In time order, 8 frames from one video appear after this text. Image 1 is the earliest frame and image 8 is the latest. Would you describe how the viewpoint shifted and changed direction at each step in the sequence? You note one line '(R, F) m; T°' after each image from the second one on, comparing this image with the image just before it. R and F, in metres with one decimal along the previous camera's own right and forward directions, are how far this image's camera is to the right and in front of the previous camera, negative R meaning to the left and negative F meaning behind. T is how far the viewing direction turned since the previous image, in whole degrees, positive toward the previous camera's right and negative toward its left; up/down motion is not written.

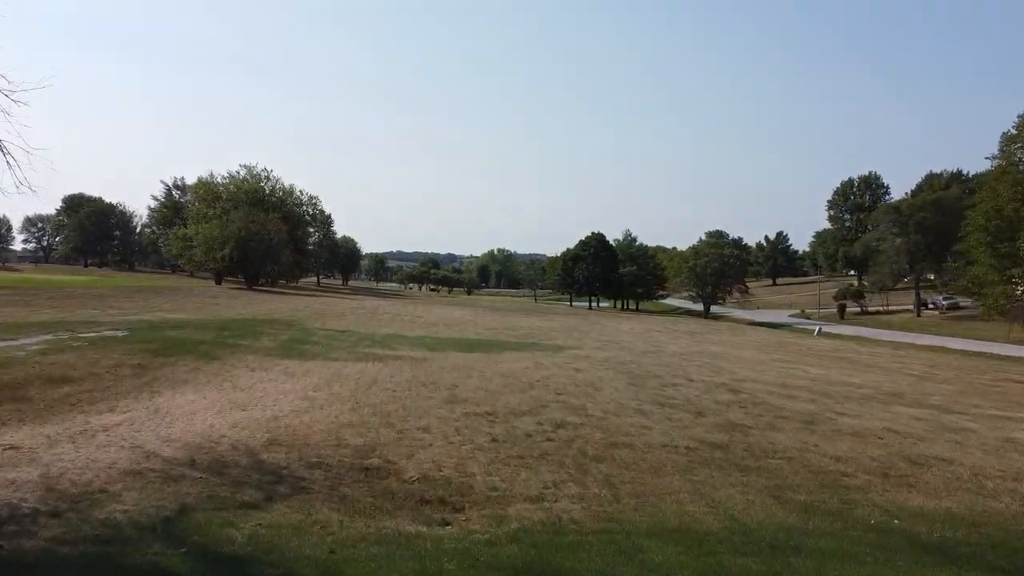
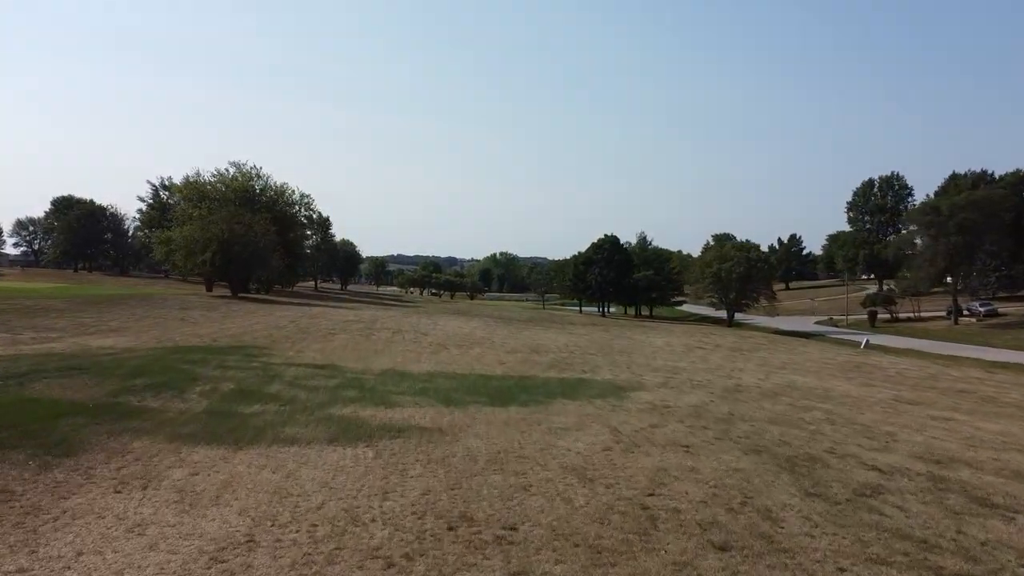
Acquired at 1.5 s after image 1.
(-0.7, +4.8) m; 0°
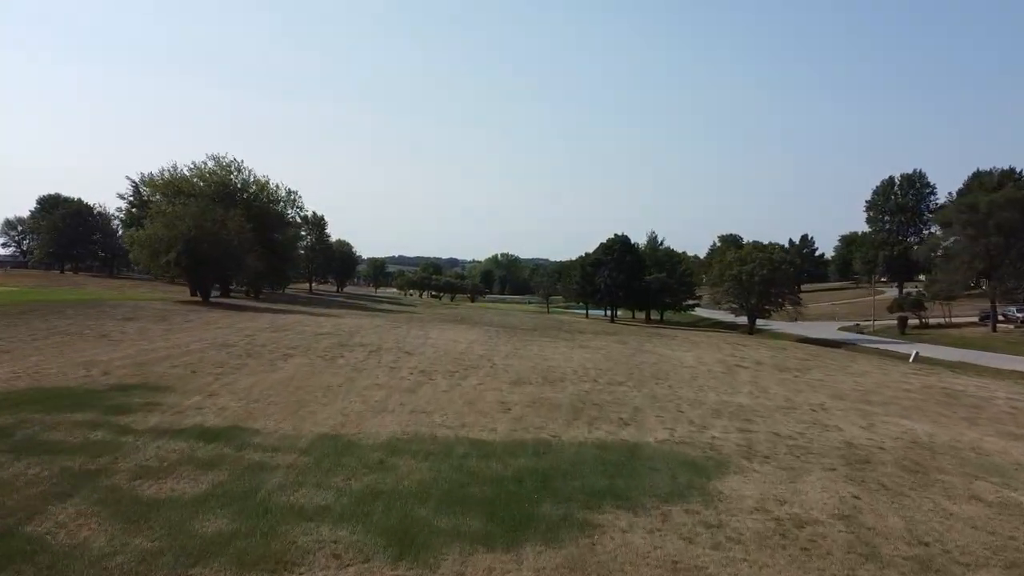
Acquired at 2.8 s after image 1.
(-0.1, +5.0) m; 0°
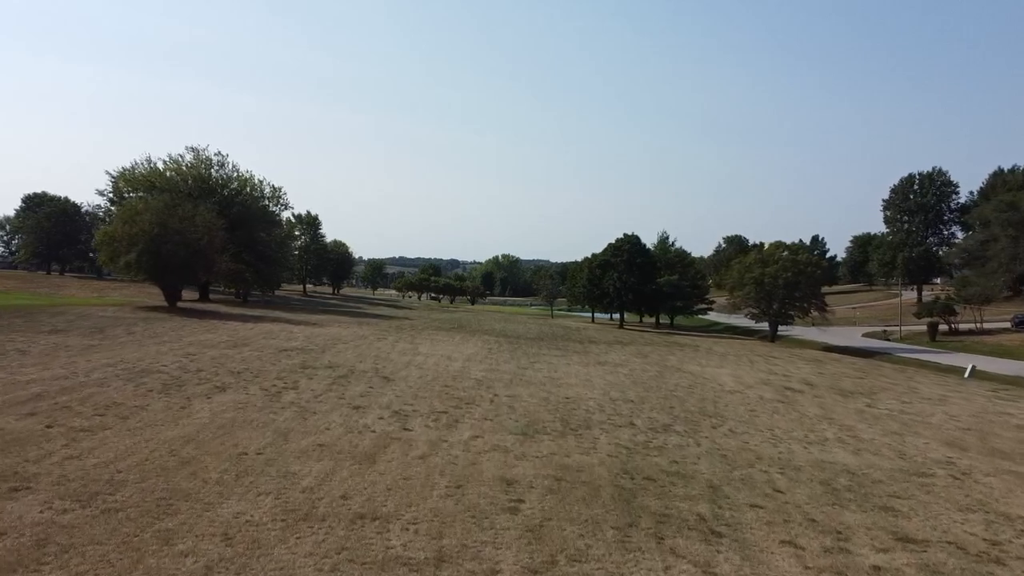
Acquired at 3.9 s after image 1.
(-0.1, +4.5) m; 0°
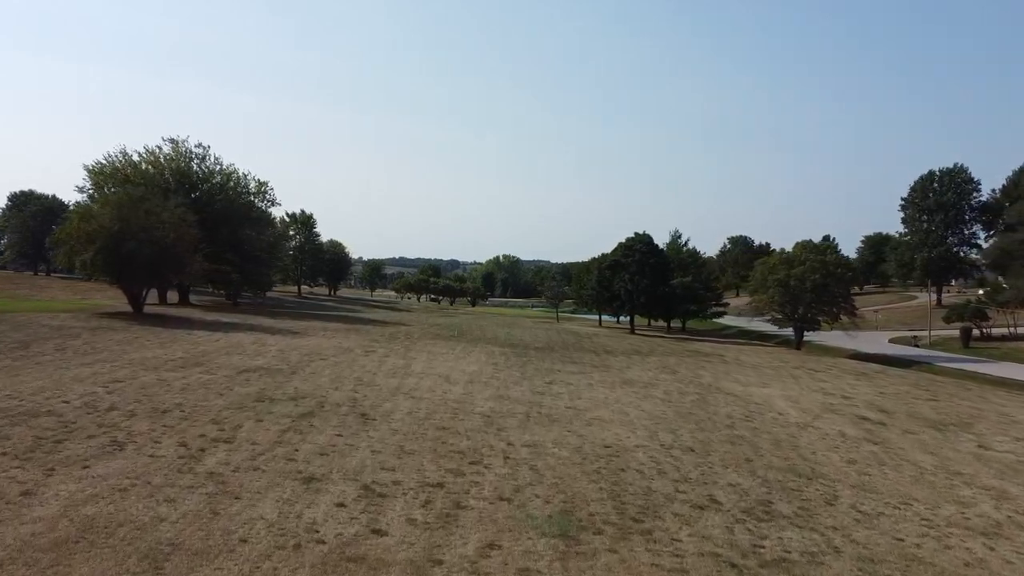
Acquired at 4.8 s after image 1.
(-0.3, +4.1) m; 0°
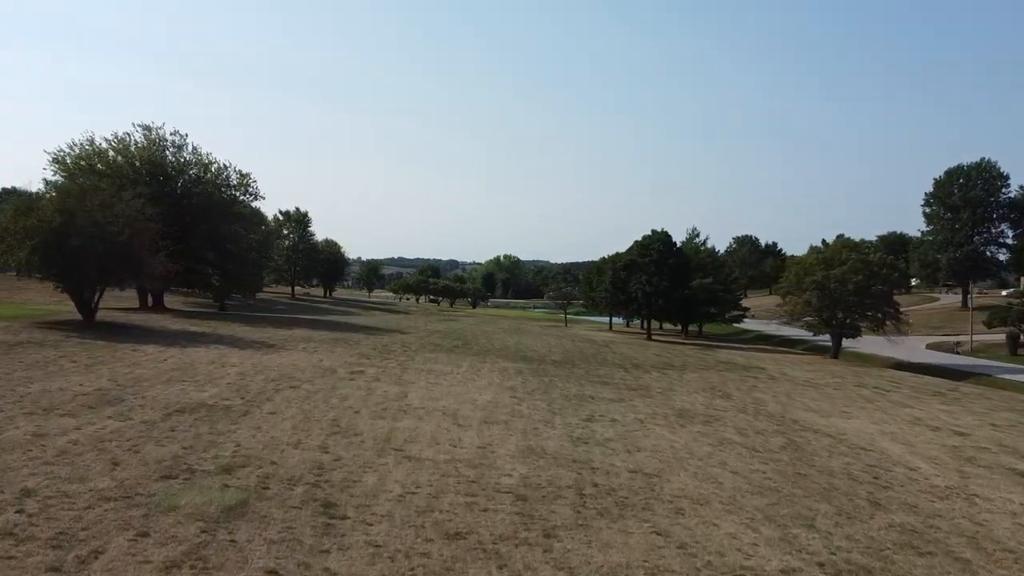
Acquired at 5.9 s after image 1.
(-0.6, +4.9) m; 0°
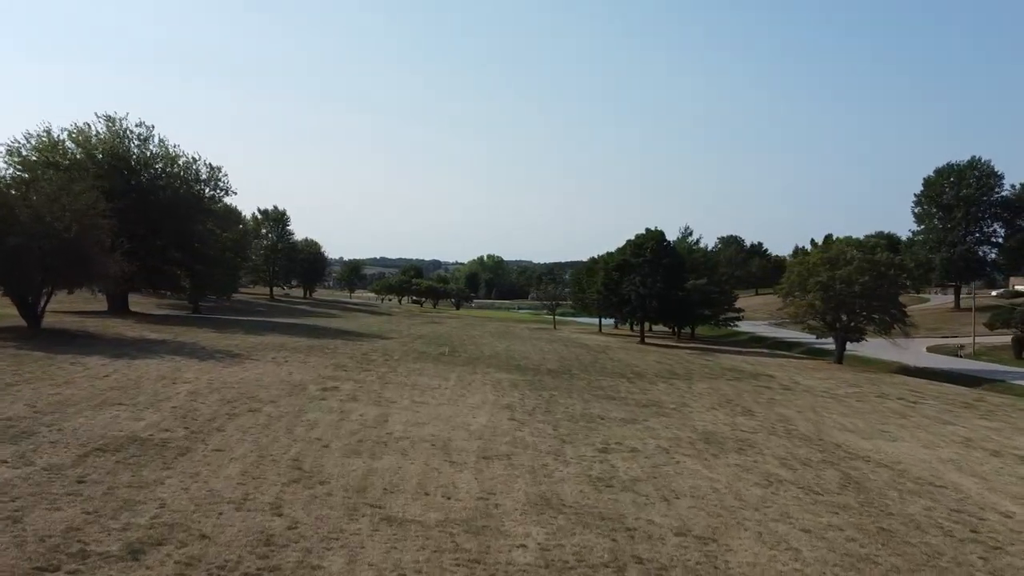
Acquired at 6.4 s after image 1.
(-0.3, +2.6) m; +1°
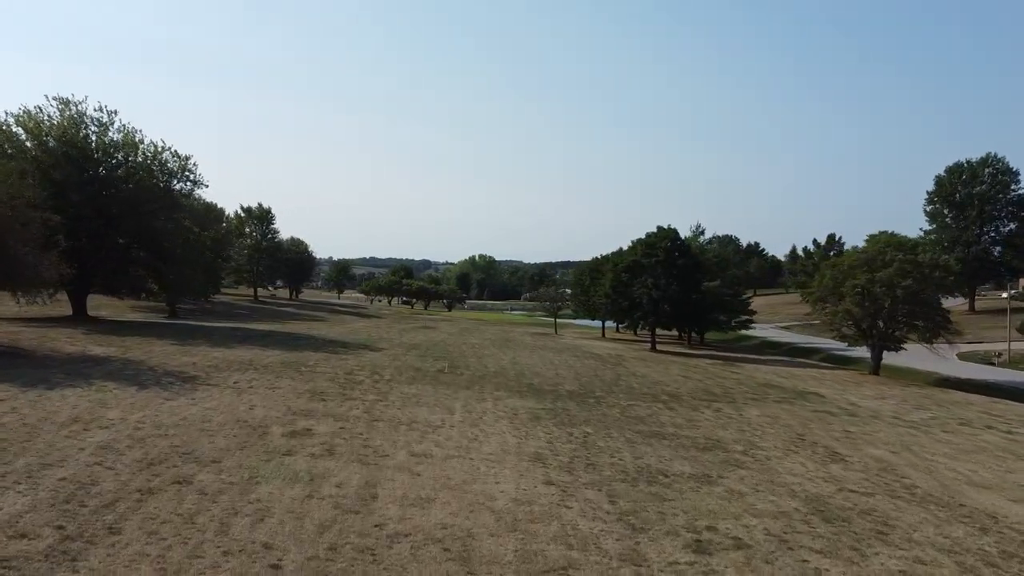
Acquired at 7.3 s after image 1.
(-0.7, +4.4) m; +1°
